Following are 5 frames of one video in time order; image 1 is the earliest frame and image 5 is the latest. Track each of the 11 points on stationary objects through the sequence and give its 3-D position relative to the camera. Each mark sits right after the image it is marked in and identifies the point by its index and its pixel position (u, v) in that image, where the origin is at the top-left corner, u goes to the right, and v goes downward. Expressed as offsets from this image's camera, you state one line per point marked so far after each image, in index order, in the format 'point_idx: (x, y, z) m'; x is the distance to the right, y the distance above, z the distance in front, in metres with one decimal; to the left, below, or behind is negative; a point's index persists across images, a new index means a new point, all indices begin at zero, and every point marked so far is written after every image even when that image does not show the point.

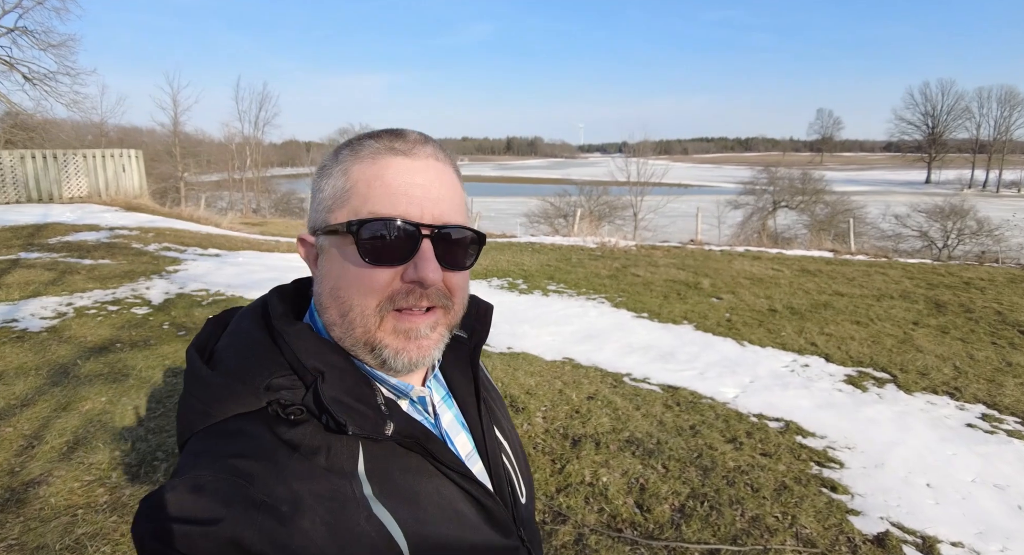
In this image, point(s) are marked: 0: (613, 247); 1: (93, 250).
0: (+2.5, +0.8, +14.7) m
1: (-6.9, +0.4, +9.6) m
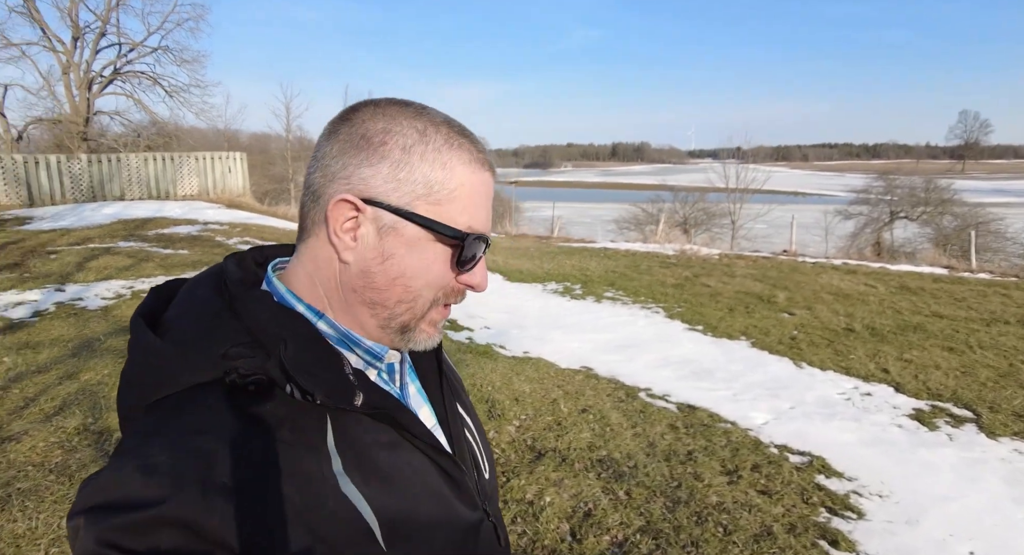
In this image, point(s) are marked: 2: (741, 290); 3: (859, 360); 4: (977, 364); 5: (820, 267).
0: (+4.2, +0.6, +13.9) m
1: (-6.0, +0.6, +10.4) m
2: (+3.7, -0.2, +9.5) m
3: (+3.8, -0.9, +6.4) m
4: (+5.0, -0.9, +6.3) m
5: (+6.2, +0.2, +11.8) m
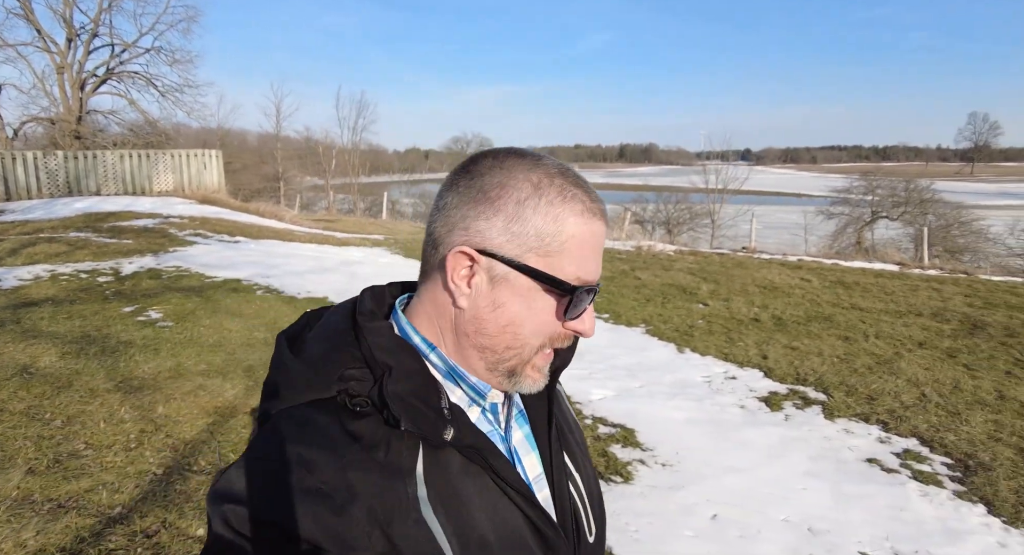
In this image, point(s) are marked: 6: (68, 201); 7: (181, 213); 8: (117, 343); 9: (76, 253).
0: (+3.2, +0.7, +13.9) m
1: (-7.1, +0.8, +10.8) m
2: (+2.6, -0.1, +9.6) m
3: (+2.5, -0.8, +6.5) m
4: (+3.8, -0.8, +6.3) m
5: (+5.1, +0.3, +11.8) m
6: (-11.0, +1.9, +14.6) m
7: (-8.1, +1.6, +14.4) m
8: (-3.5, -0.6, +5.3) m
9: (-6.4, +0.4, +8.6) m
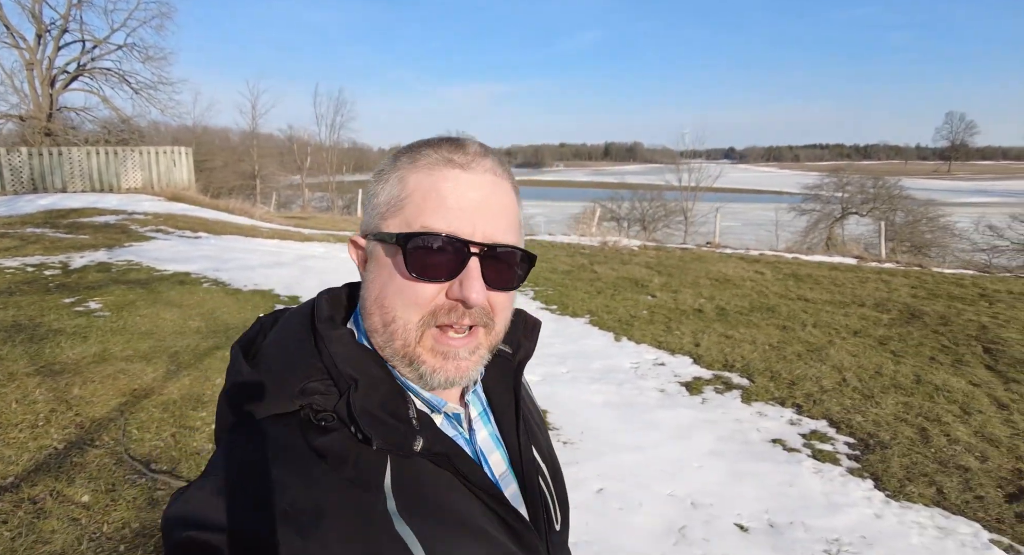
0: (+2.4, +0.8, +14.0) m
1: (-7.8, +0.9, +10.7) m
2: (+1.8, 0.0, +9.7) m
3: (+1.9, -0.7, +6.6) m
4: (+3.1, -0.7, +6.4) m
5: (+4.4, +0.4, +12.0) m
6: (-11.8, +2.0, +14.5) m
7: (-8.9, +1.7, +14.3) m
8: (-4.2, -0.5, +5.3) m
9: (-7.1, +0.4, +8.6) m
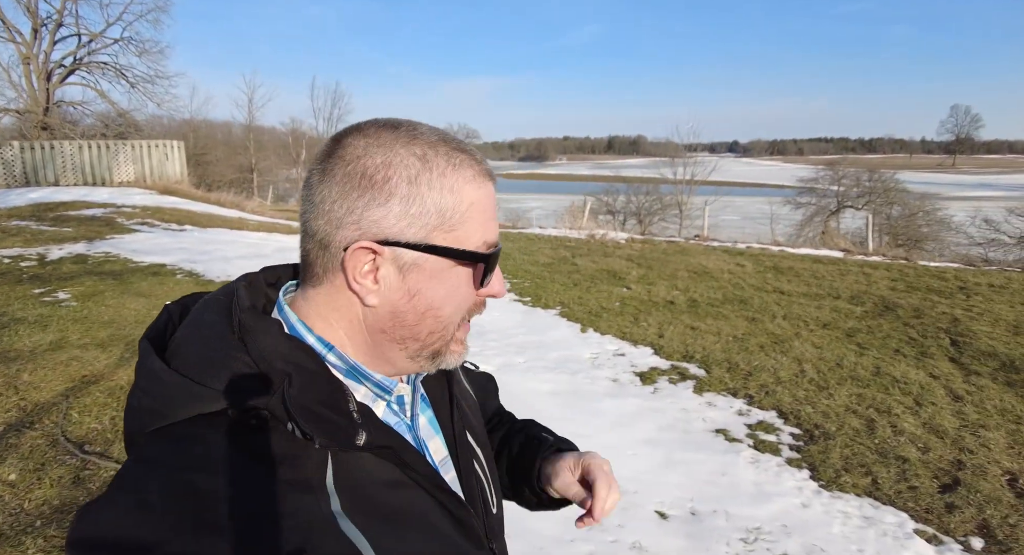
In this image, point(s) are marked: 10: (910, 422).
0: (+2.1, +1.0, +14.0) m
1: (-8.1, +1.0, +10.8) m
2: (+1.5, +0.1, +9.7) m
3: (+1.5, -0.6, +6.6) m
4: (+2.7, -0.6, +6.4) m
5: (+4.0, +0.6, +11.9) m
6: (-12.1, +2.2, +14.6) m
7: (-9.2, +1.8, +14.4) m
8: (-4.6, -0.4, +5.3) m
9: (-7.4, +0.6, +8.6) m
10: (+2.9, -1.1, +4.3) m
